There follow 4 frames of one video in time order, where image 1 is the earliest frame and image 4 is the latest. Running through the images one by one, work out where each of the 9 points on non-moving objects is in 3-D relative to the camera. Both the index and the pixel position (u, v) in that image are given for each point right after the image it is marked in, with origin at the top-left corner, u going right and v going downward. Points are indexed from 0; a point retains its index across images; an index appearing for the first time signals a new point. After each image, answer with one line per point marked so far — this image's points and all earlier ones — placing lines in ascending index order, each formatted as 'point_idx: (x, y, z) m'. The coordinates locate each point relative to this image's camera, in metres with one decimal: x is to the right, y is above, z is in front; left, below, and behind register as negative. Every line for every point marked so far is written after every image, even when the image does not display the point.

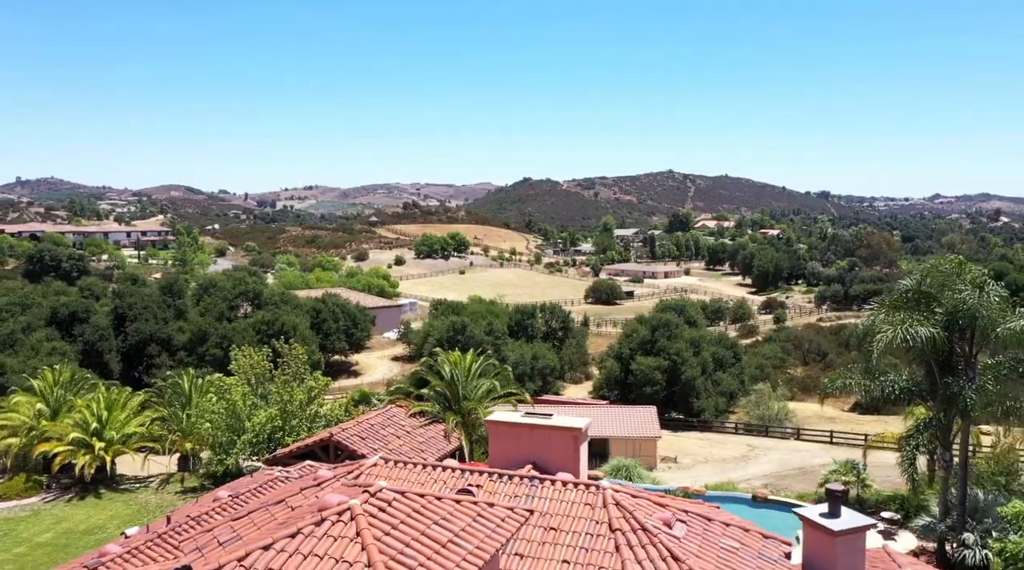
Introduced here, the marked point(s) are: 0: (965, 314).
0: (+10.2, -0.6, +21.1) m
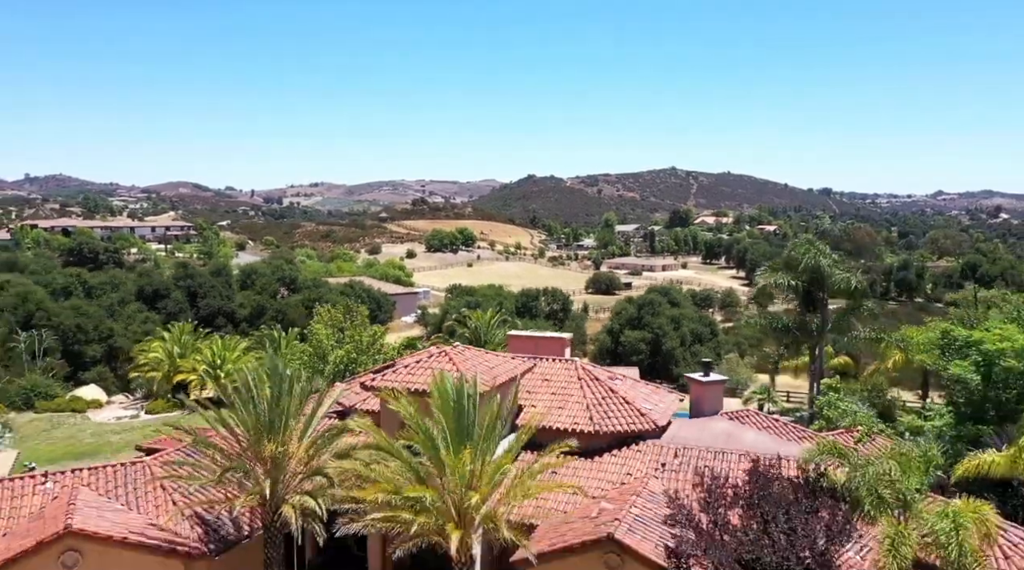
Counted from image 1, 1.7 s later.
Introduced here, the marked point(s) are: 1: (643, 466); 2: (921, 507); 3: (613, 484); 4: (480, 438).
0: (+10.6, +0.5, +31.6) m
1: (+2.9, -4.0, +19.7) m
2: (+6.5, -3.5, +14.1) m
3: (+2.2, -4.2, +19.2) m
4: (-0.5, -2.8, +16.3) m
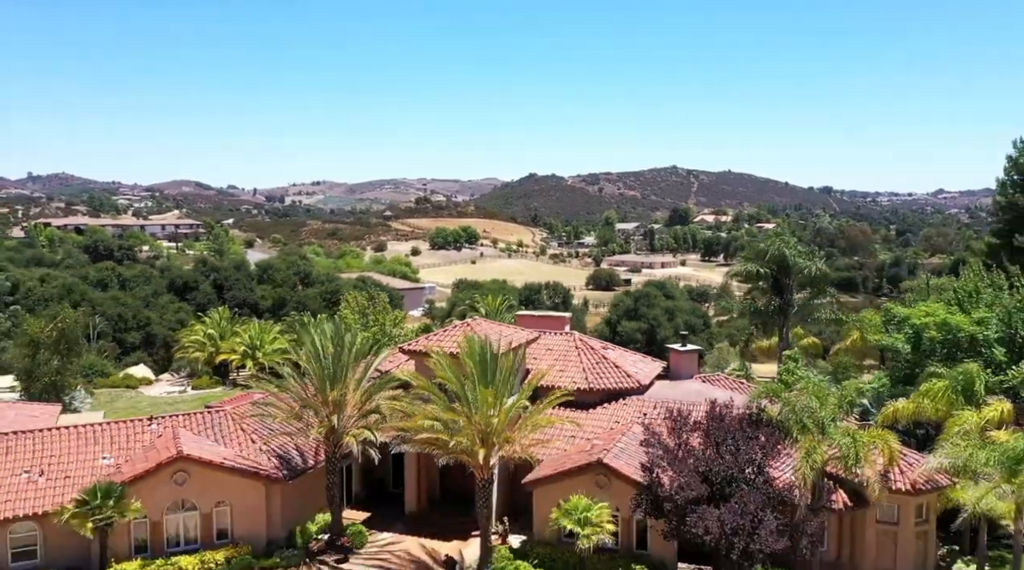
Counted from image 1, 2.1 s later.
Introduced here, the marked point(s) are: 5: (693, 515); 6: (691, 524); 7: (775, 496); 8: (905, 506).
0: (+10.9, +1.0, +36.3) m
1: (+3.2, -3.5, +24.4) m
2: (+6.7, -3.0, +18.8) m
3: (+2.5, -3.8, +23.9) m
4: (-0.2, -2.3, +21.0) m
5: (+3.7, -4.7, +18.4) m
6: (+3.6, -4.8, +18.3) m
7: (+5.4, -4.3, +18.6) m
8: (+8.7, -4.9, +20.0) m
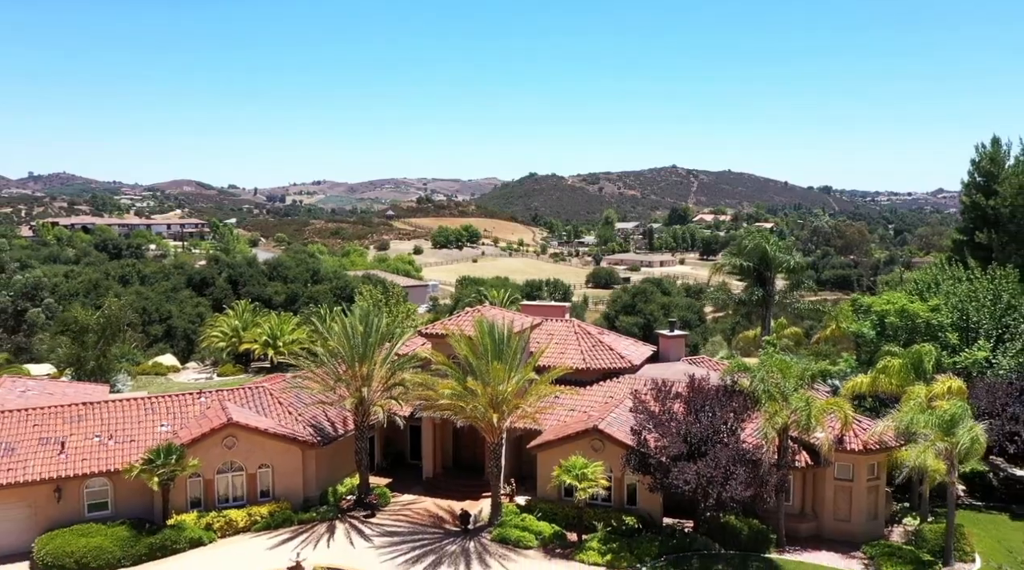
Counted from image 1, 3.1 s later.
0: (+11.0, +1.3, +39.4) m
1: (+3.3, -3.2, +27.5) m
2: (+6.9, -2.7, +22.0) m
3: (+2.6, -3.5, +27.1) m
4: (-0.1, -2.0, +24.2) m
5: (+3.9, -4.4, +21.6) m
6: (+3.8, -4.6, +21.4) m
7: (+5.6, -4.1, +21.8) m
8: (+8.9, -4.6, +23.1) m
